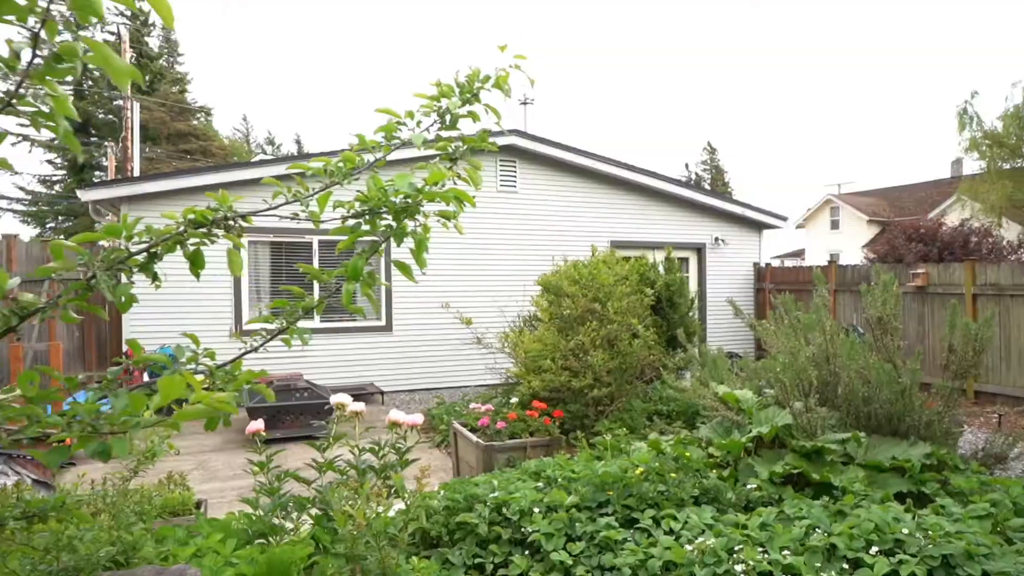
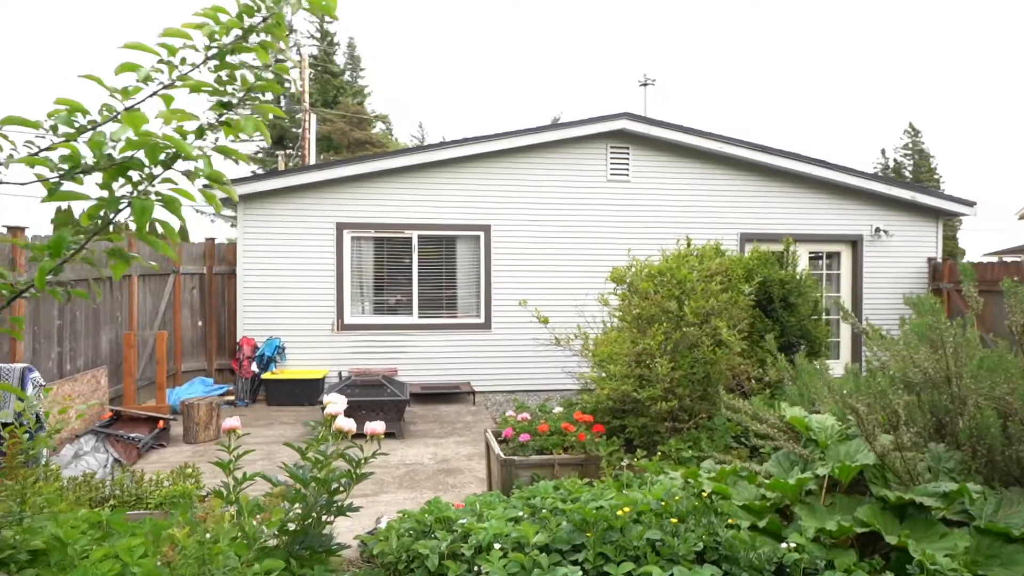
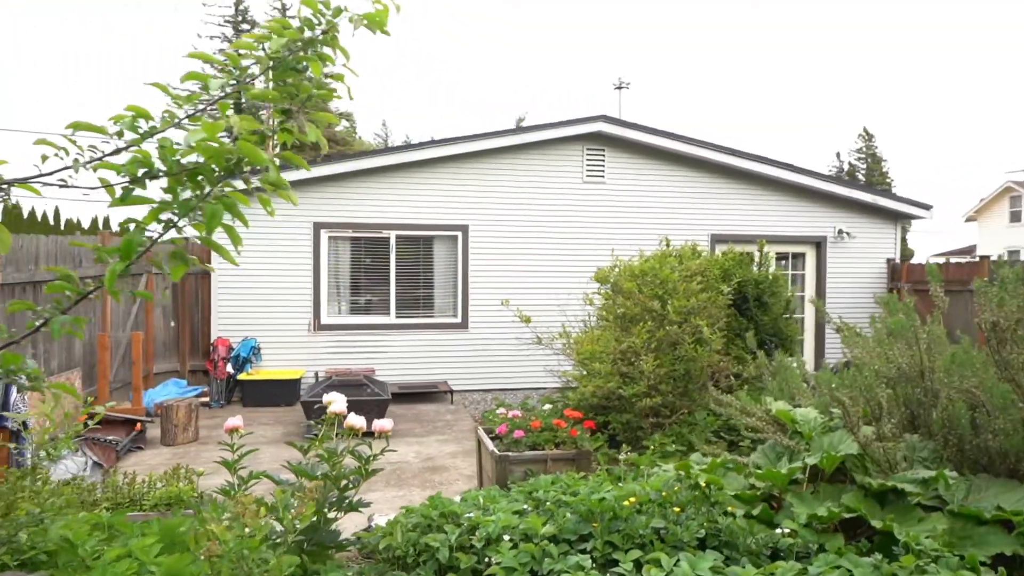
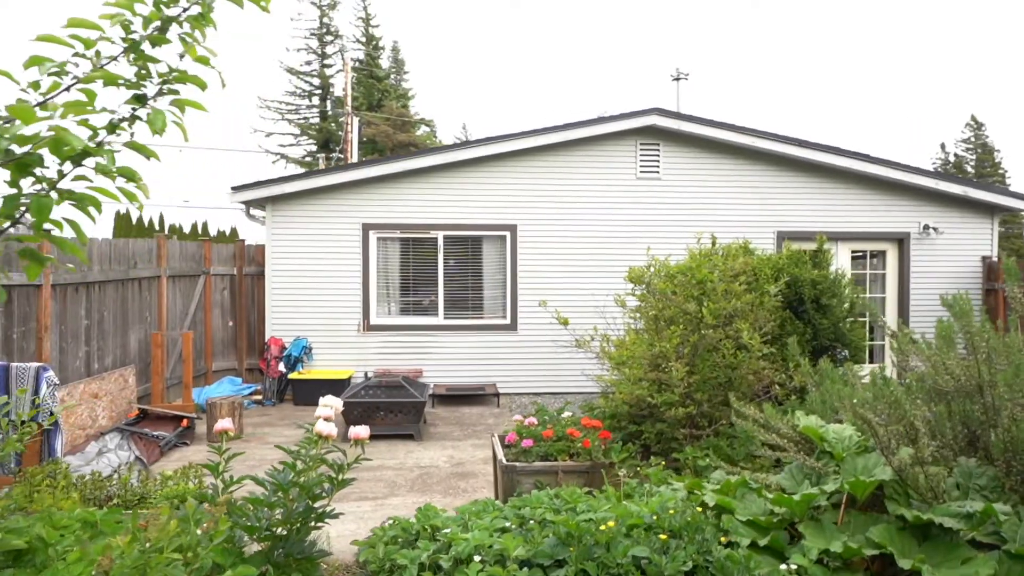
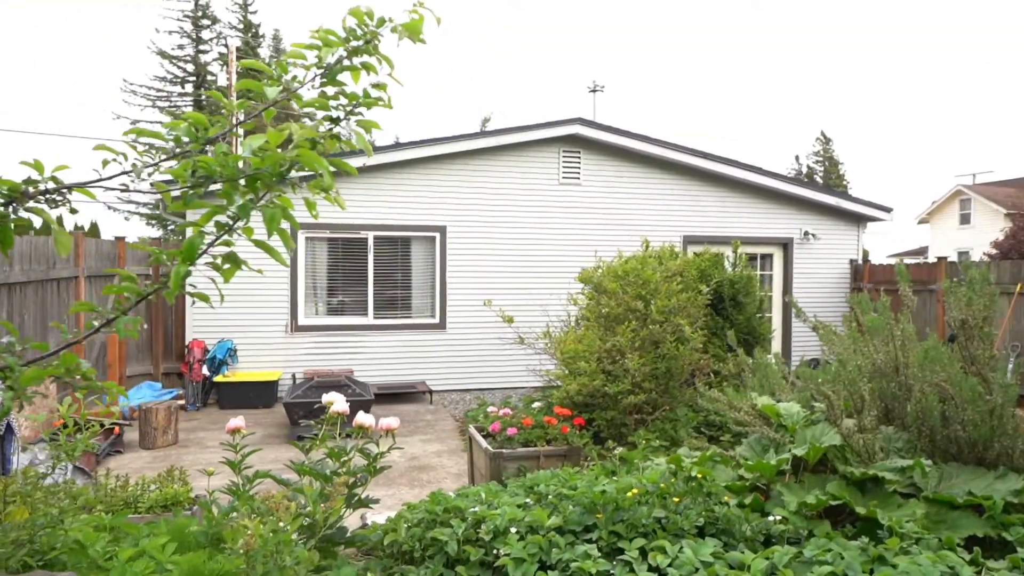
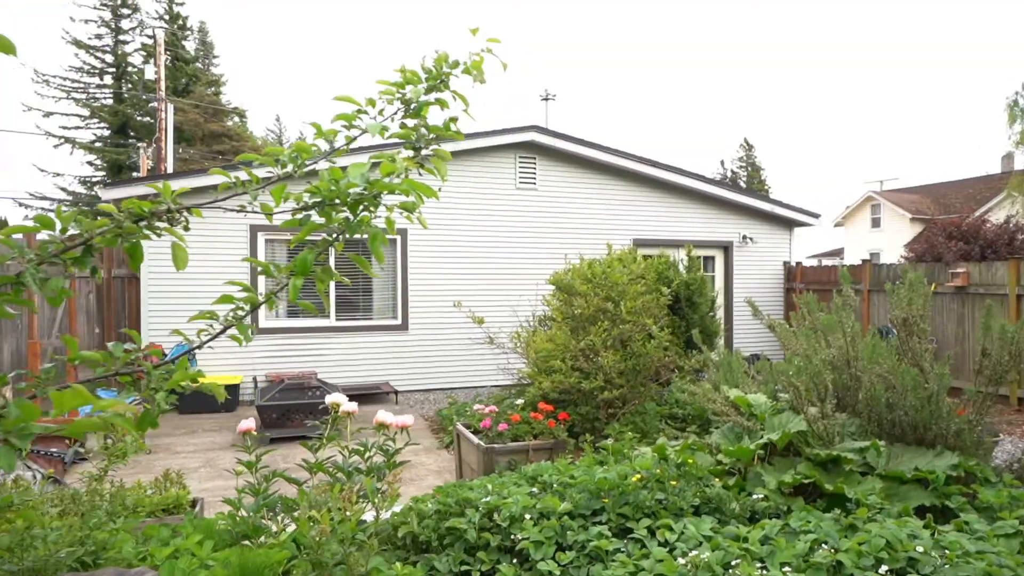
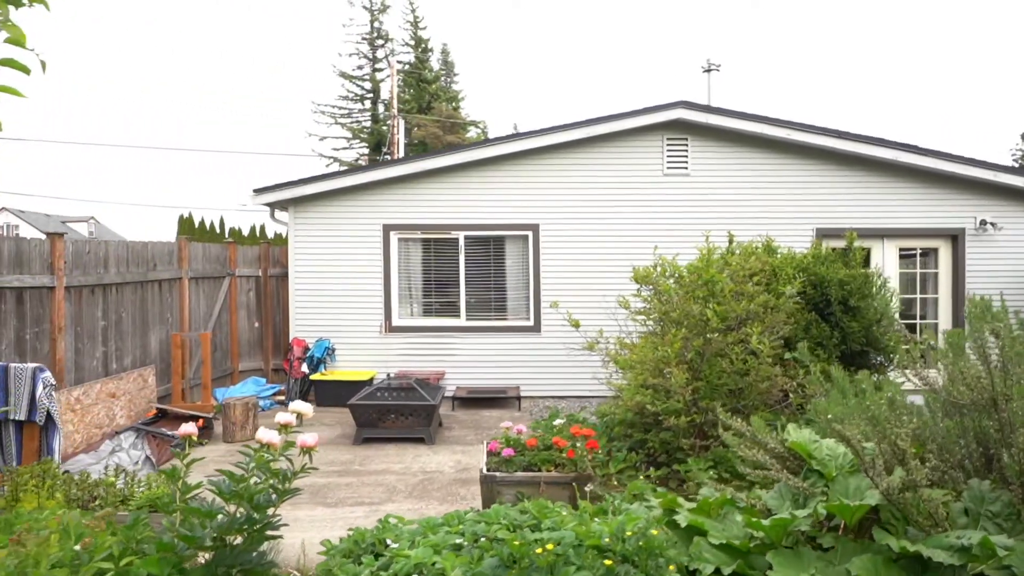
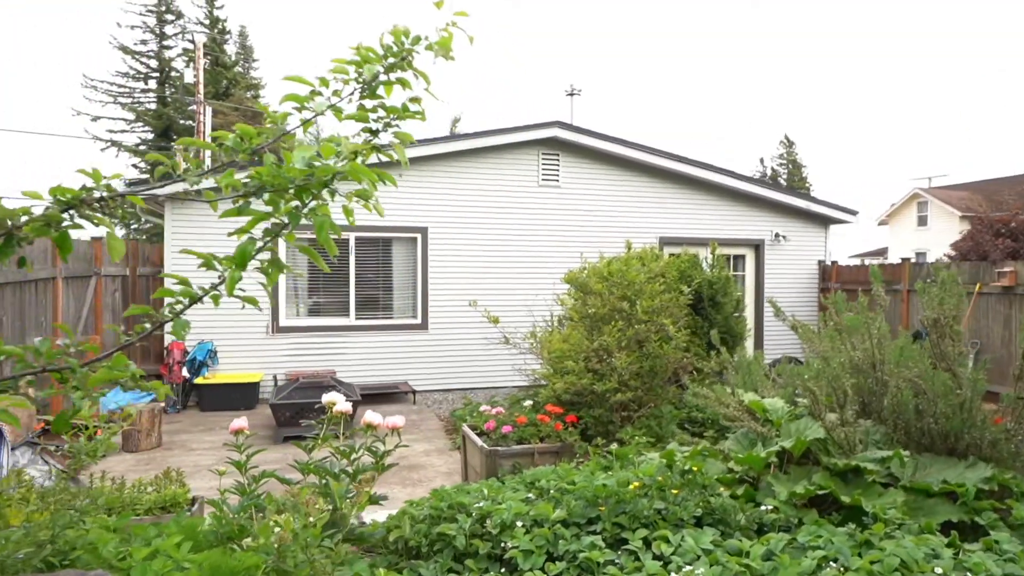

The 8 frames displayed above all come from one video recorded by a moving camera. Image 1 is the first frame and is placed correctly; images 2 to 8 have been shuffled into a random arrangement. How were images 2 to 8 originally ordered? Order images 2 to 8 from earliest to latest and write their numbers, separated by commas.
6, 8, 5, 3, 2, 4, 7
